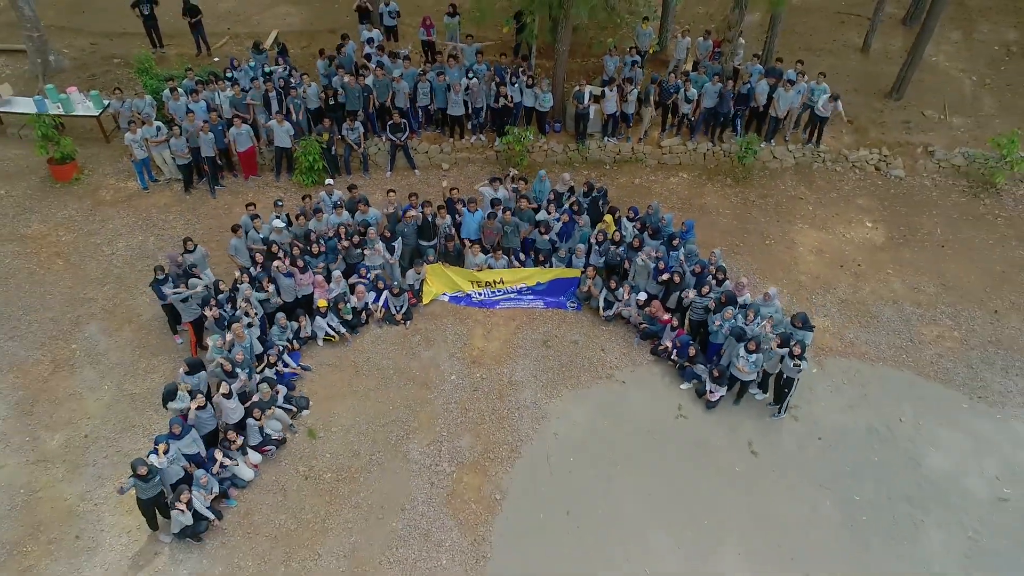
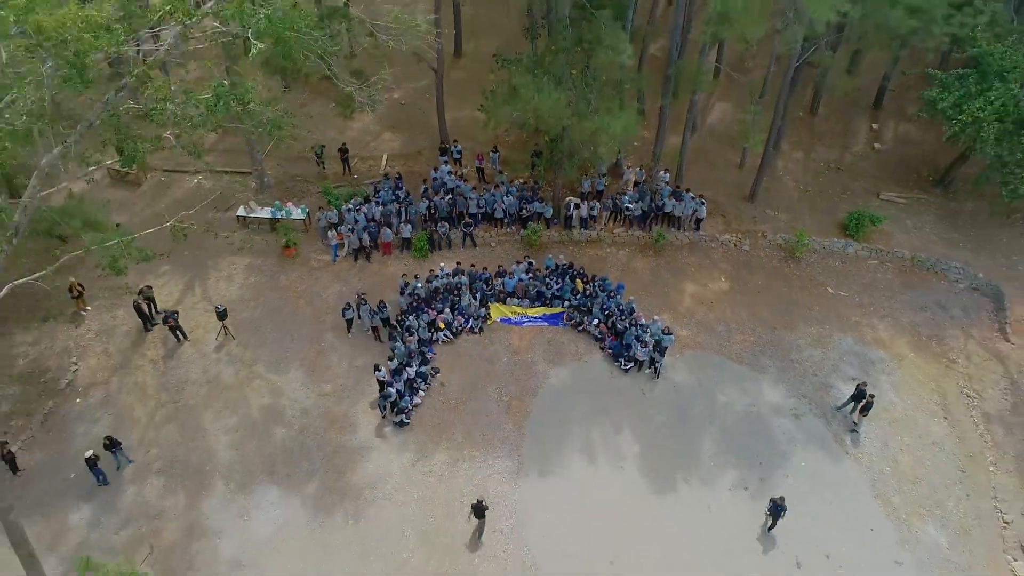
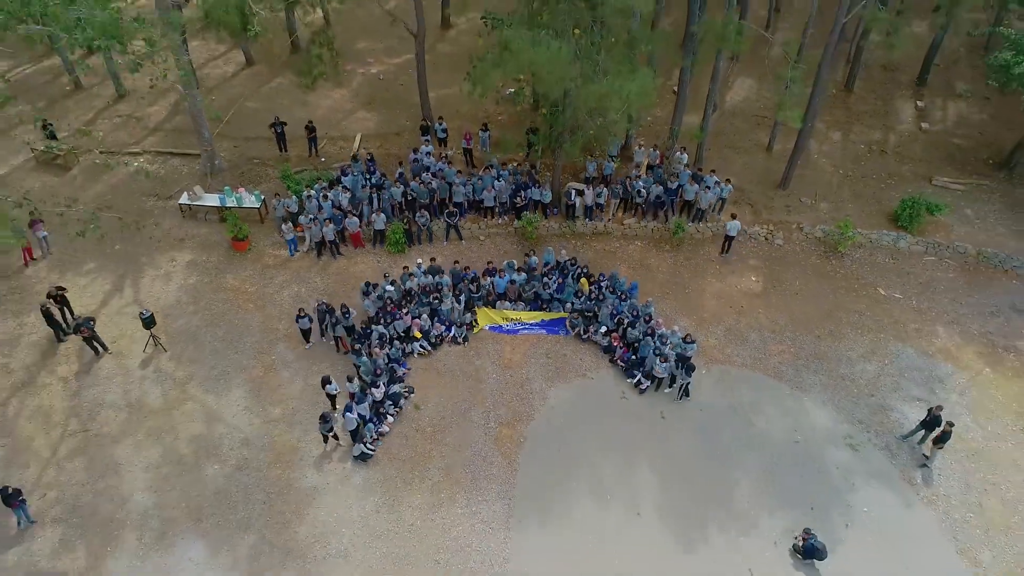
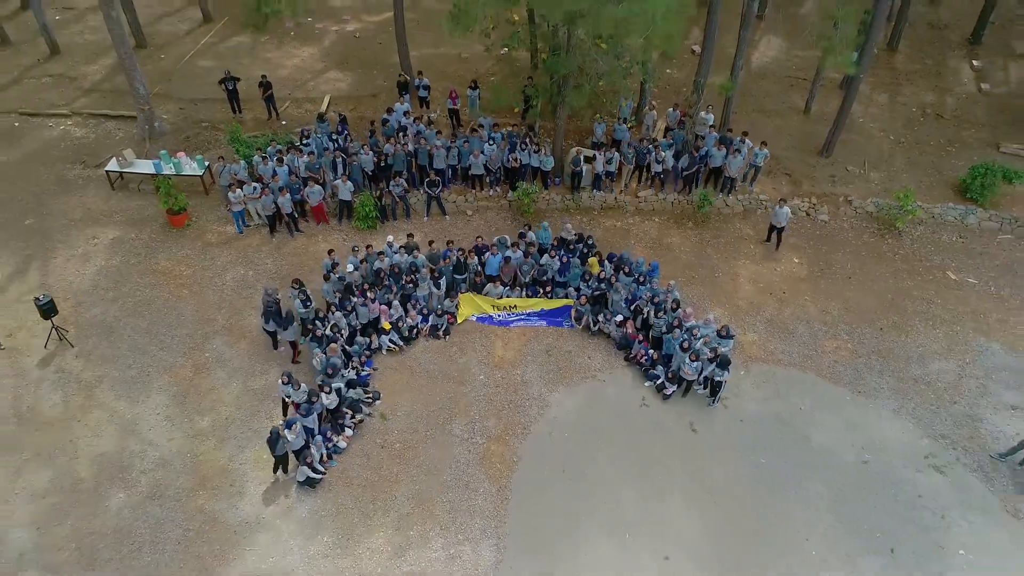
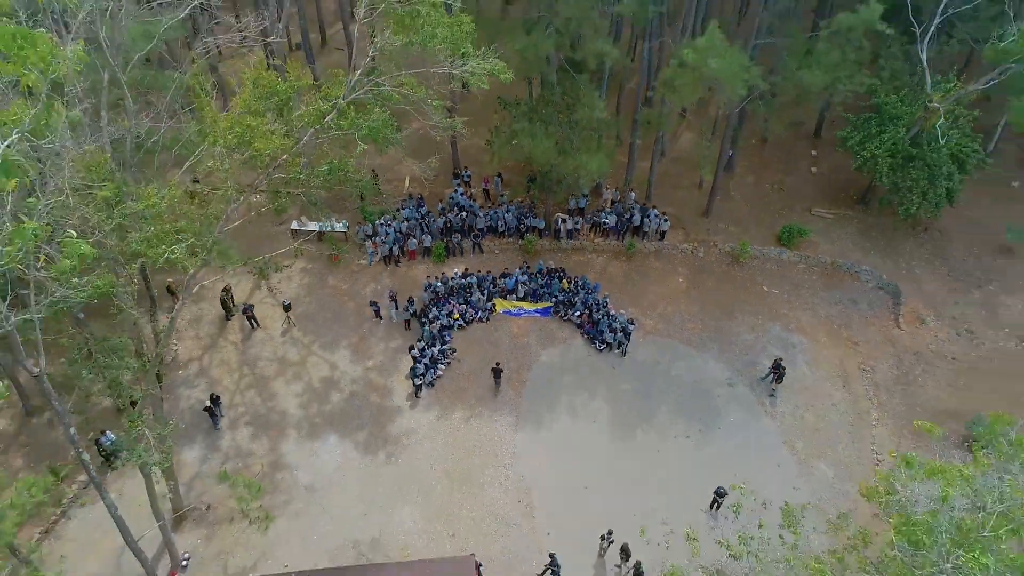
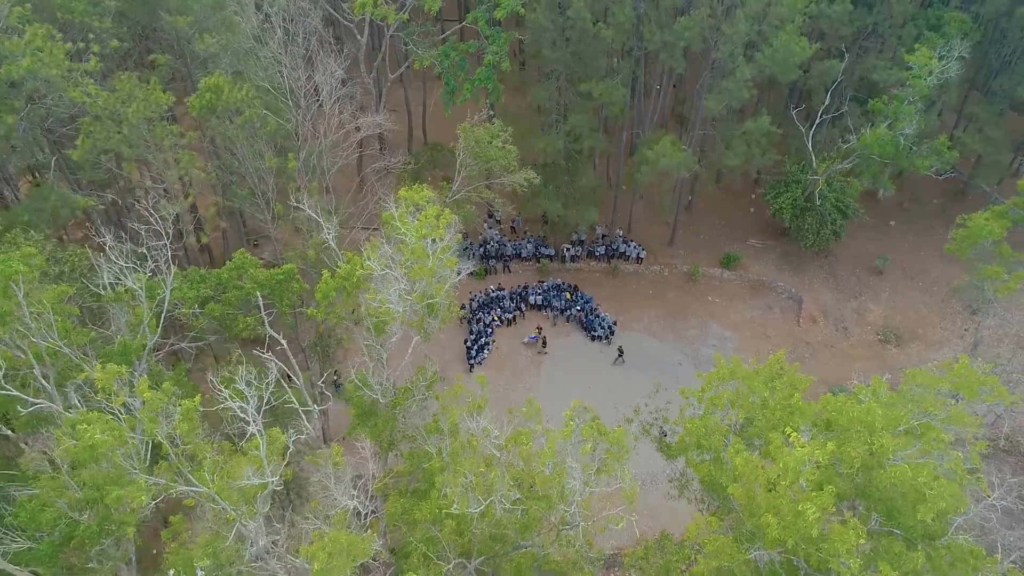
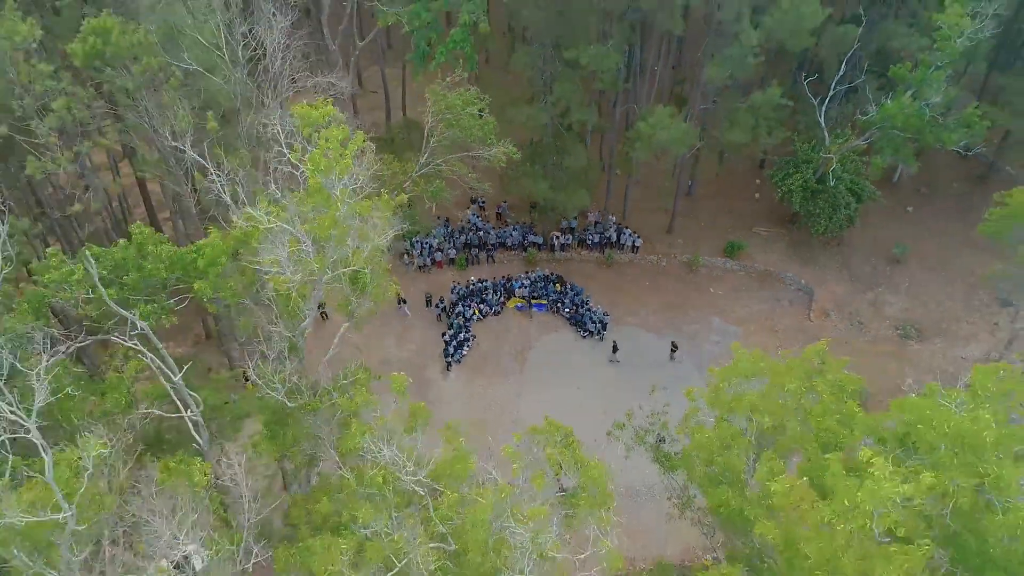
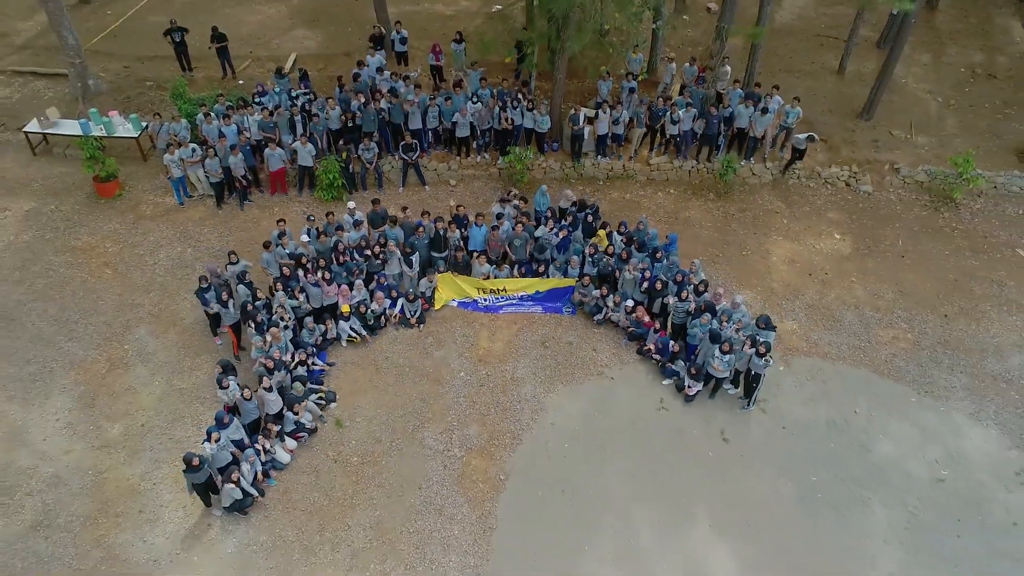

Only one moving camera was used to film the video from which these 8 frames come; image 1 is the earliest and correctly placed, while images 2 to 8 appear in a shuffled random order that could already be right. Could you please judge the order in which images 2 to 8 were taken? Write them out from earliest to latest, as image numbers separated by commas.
8, 4, 3, 2, 5, 7, 6
